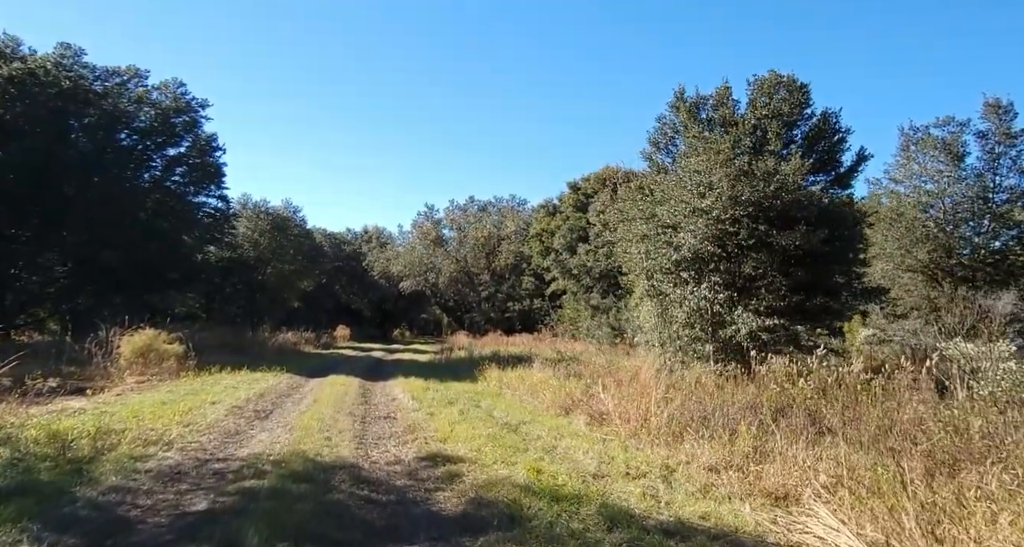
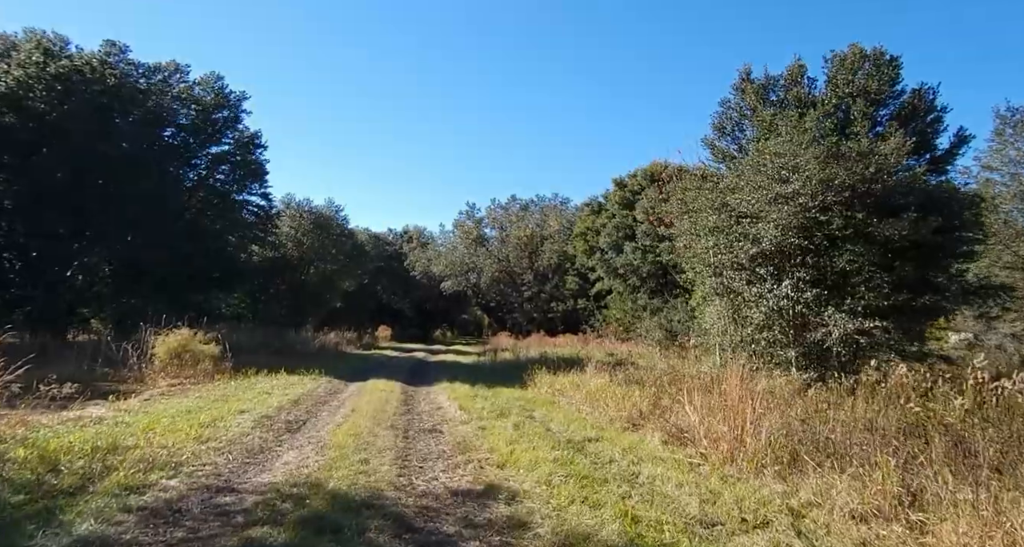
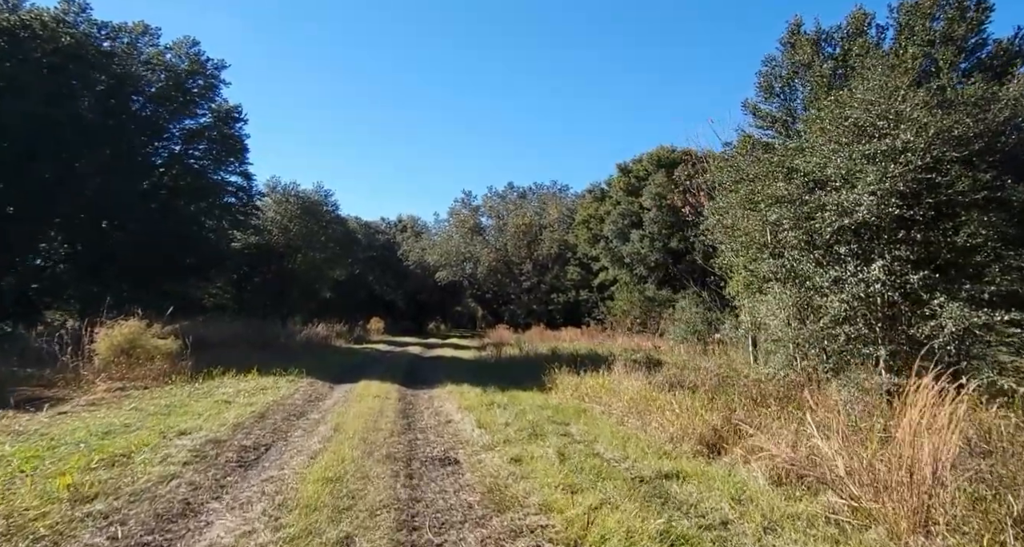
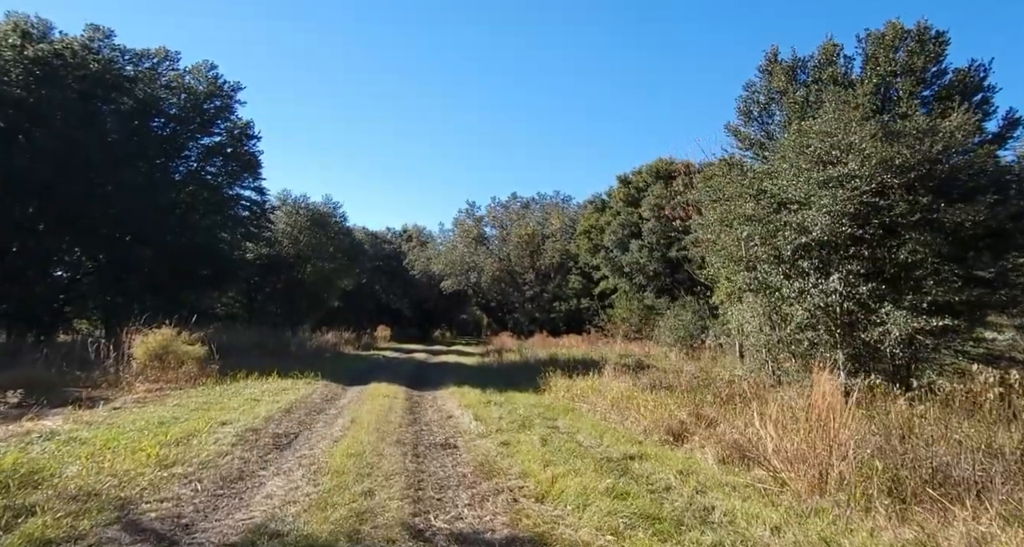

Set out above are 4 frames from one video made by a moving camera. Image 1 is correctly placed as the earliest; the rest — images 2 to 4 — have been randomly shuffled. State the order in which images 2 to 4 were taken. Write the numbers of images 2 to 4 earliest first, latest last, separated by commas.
2, 4, 3
